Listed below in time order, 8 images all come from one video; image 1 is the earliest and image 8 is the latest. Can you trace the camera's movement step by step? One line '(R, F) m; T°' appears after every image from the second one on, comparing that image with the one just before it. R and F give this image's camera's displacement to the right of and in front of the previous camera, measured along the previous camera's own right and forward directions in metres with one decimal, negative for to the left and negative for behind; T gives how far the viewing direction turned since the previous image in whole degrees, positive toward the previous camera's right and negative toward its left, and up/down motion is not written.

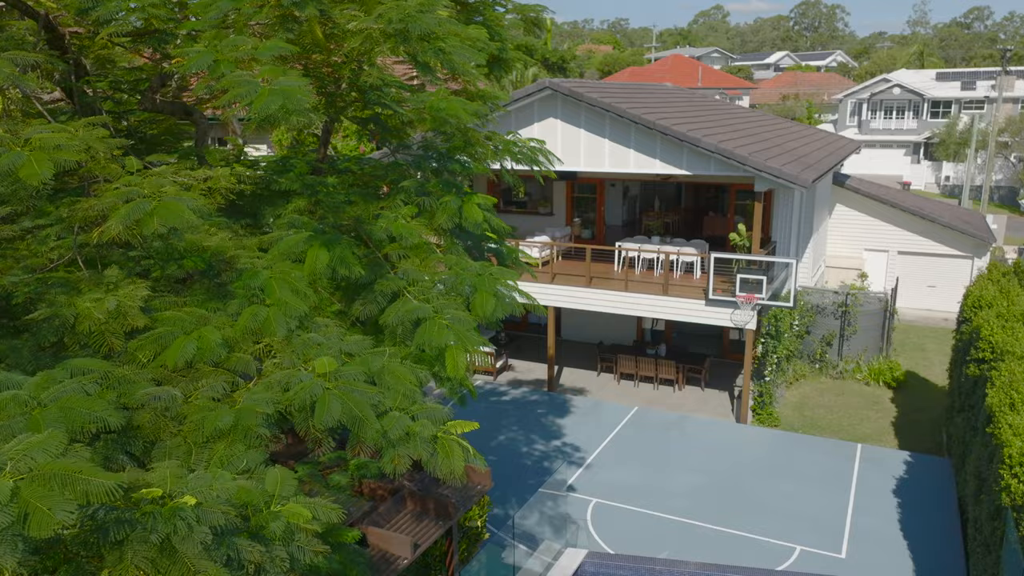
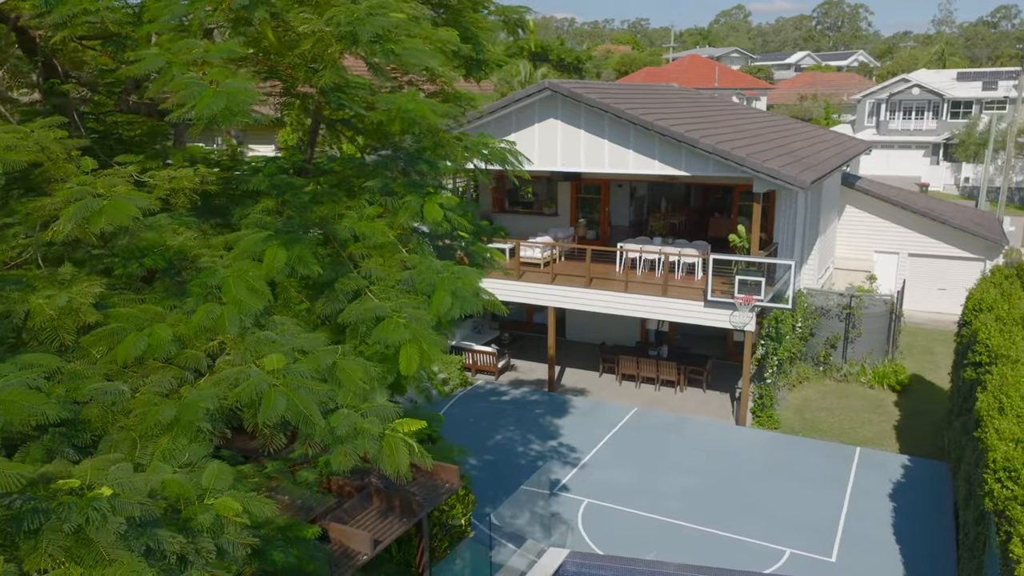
(+0.5, 0.0) m; -1°
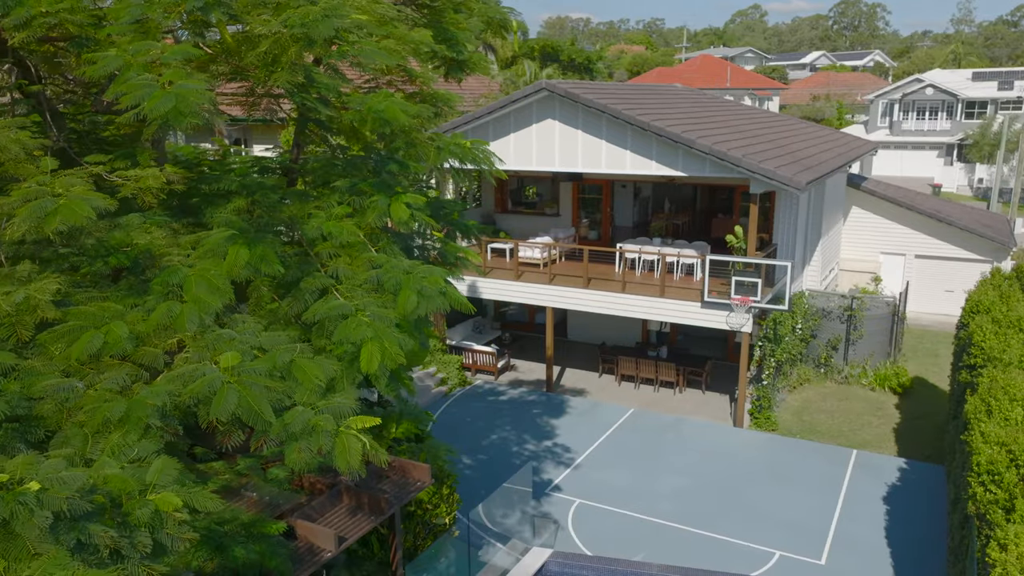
(+0.4, 0.0) m; -1°
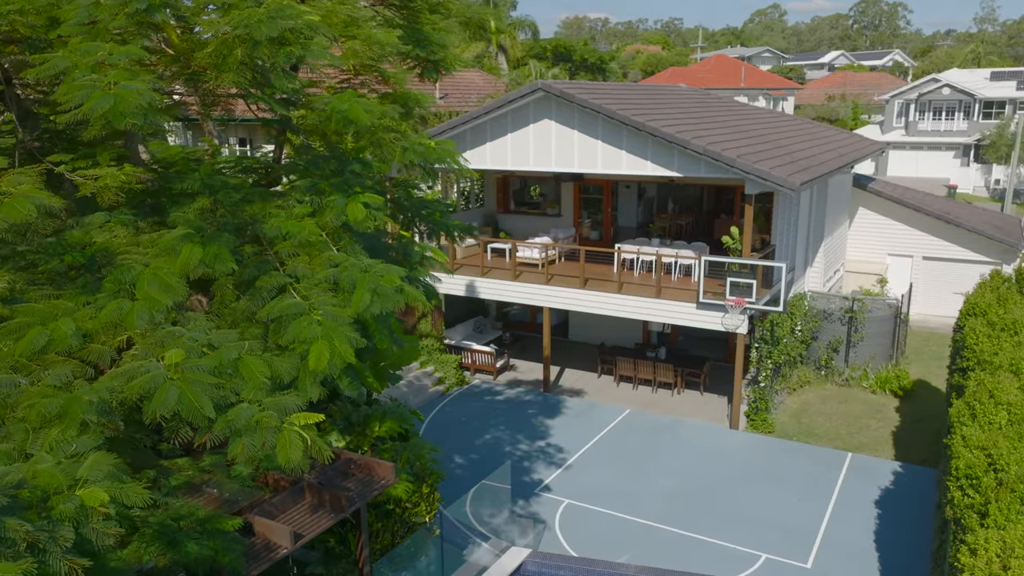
(+0.5, 0.0) m; -1°
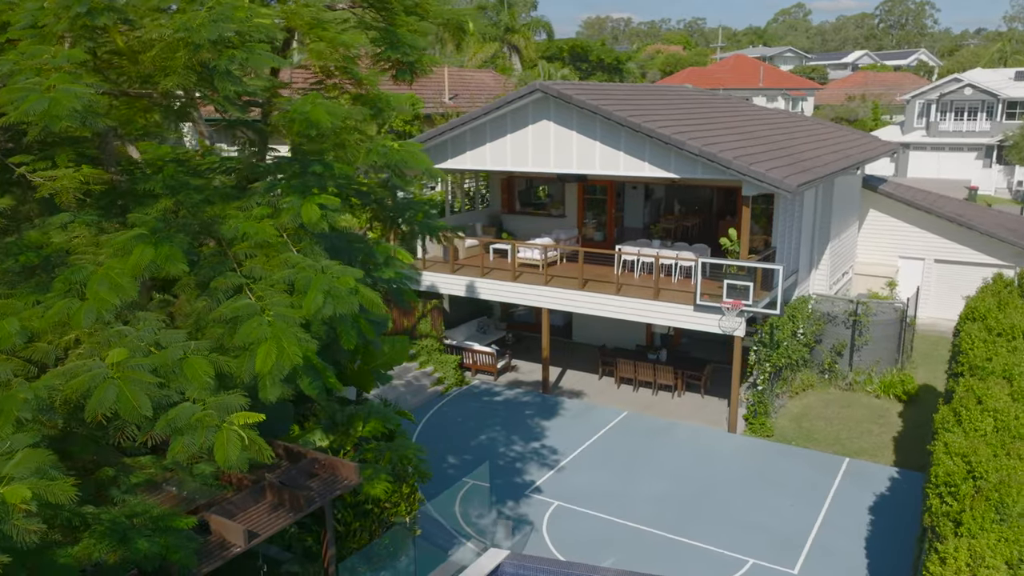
(+0.6, 0.0) m; -2°
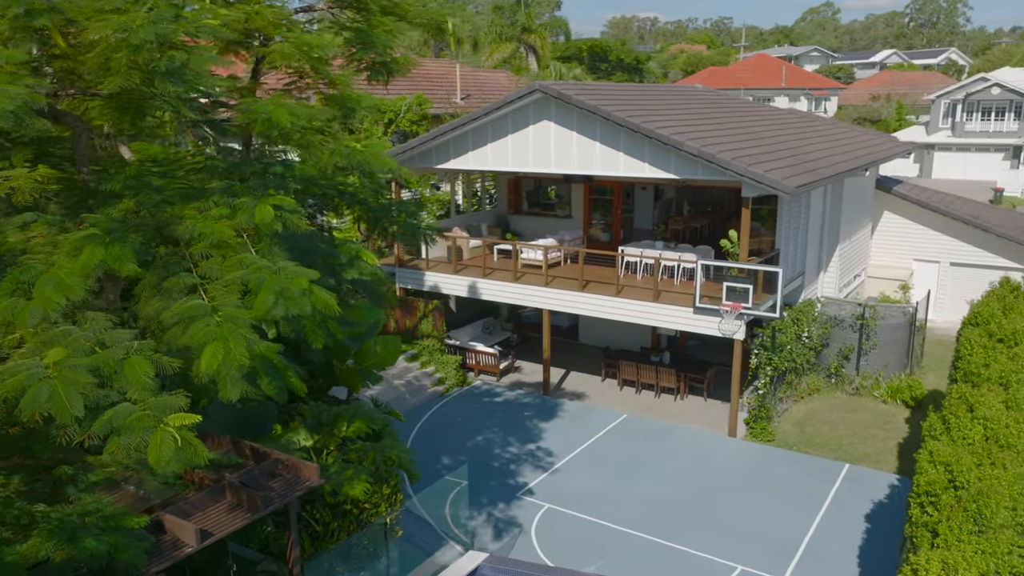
(+0.6, +0.1) m; -2°
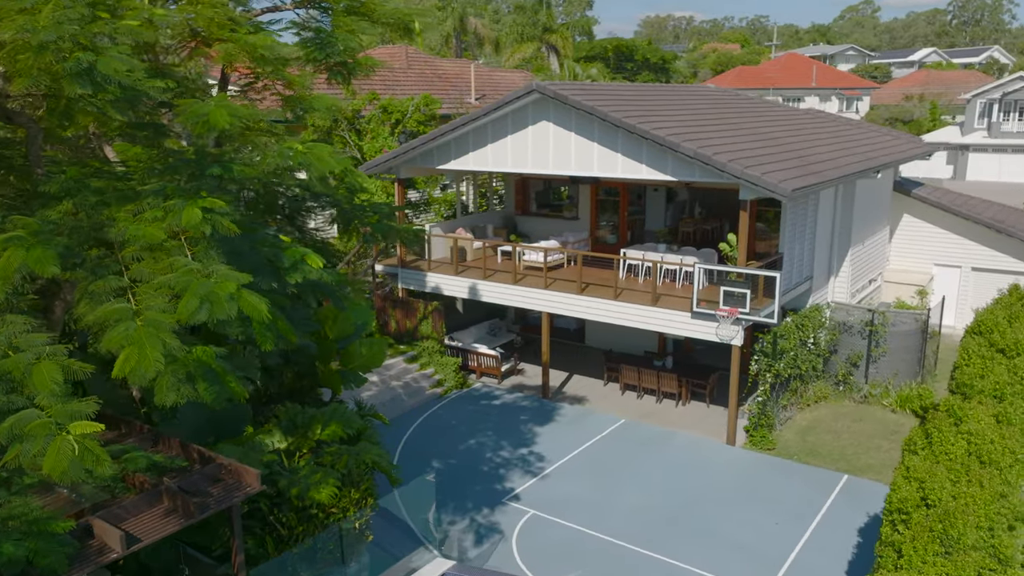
(+0.8, +0.2) m; -2°
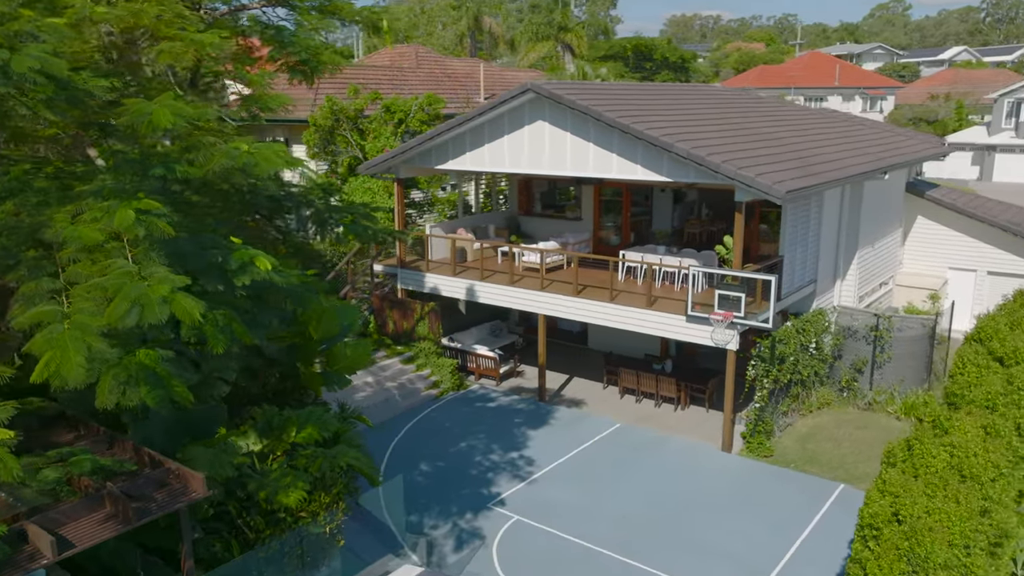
(+0.7, +0.2) m; -2°
